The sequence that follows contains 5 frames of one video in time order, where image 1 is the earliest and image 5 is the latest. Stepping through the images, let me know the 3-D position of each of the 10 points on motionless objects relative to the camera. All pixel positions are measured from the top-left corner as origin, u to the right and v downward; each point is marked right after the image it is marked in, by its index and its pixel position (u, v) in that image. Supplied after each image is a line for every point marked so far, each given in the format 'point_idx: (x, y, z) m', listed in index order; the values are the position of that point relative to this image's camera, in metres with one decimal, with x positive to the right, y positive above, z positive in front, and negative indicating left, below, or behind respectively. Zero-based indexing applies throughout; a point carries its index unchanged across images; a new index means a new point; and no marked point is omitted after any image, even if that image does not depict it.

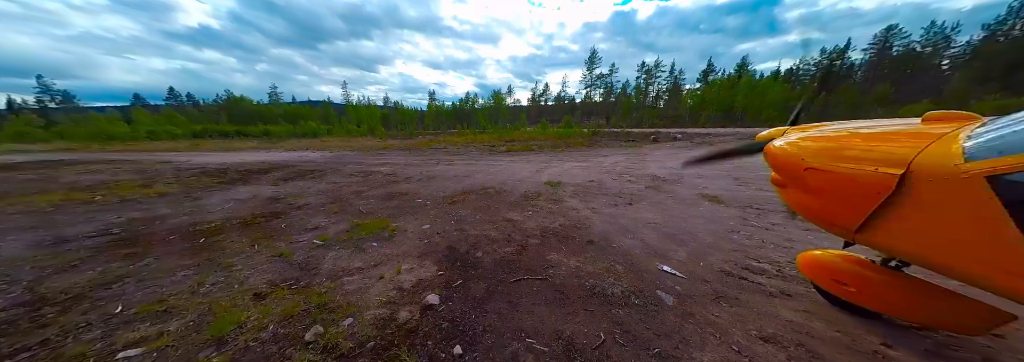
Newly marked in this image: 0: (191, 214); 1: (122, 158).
0: (-5.5, -0.6, +4.1) m
1: (-23.4, +1.4, +14.3) m
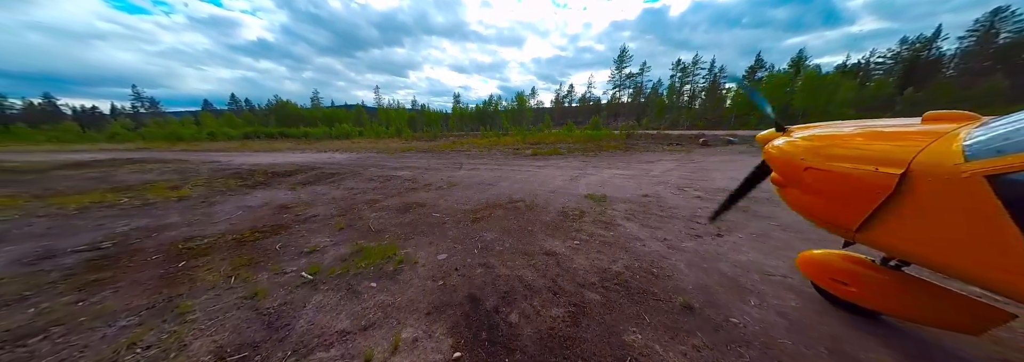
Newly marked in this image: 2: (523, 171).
0: (-5.0, -0.7, +3.7) m
1: (-21.9, +1.6, +15.6) m
2: (+0.3, +0.3, +7.0) m
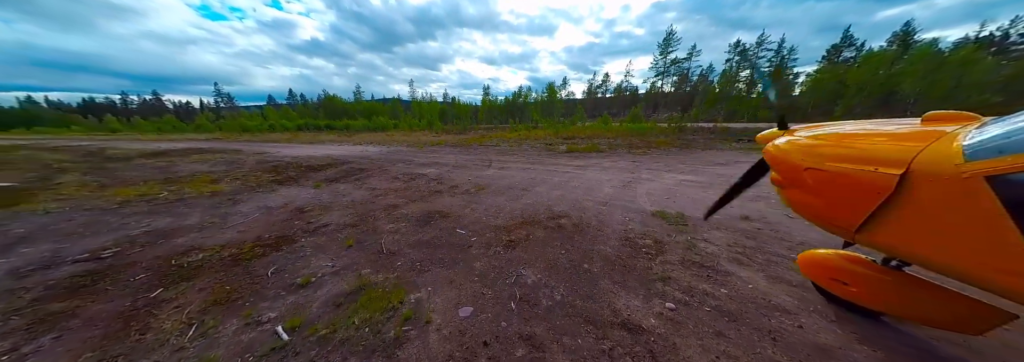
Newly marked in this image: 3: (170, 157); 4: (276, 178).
0: (-4.4, -0.7, +3.4) m
1: (-19.8, +2.4, +17.0) m
2: (+1.2, +0.2, +6.1) m
3: (-18.4, +1.3, +12.8) m
4: (-6.9, +0.1, +6.8) m
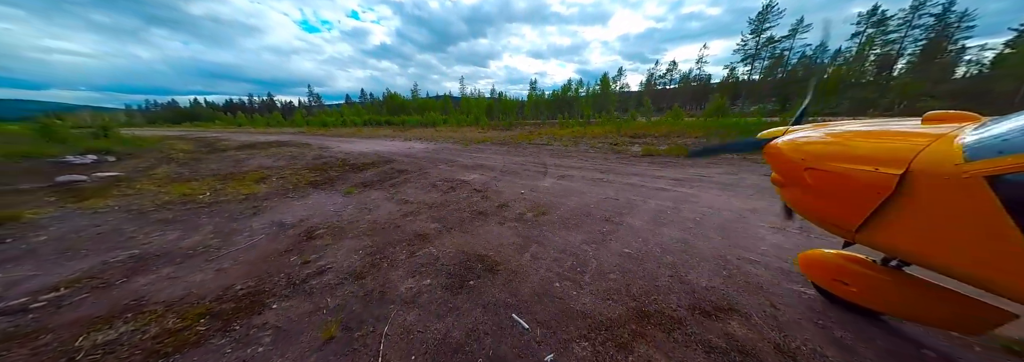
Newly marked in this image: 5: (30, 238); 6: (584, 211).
0: (-3.6, -0.9, +2.6) m
1: (-16.1, +3.1, +18.7) m
2: (+2.5, -0.2, +4.2) m
3: (-15.5, +1.9, +14.2) m
4: (-5.3, +0.1, +6.4) m
5: (-6.6, -0.8, +3.2) m
6: (+1.1, -0.4, +3.6) m
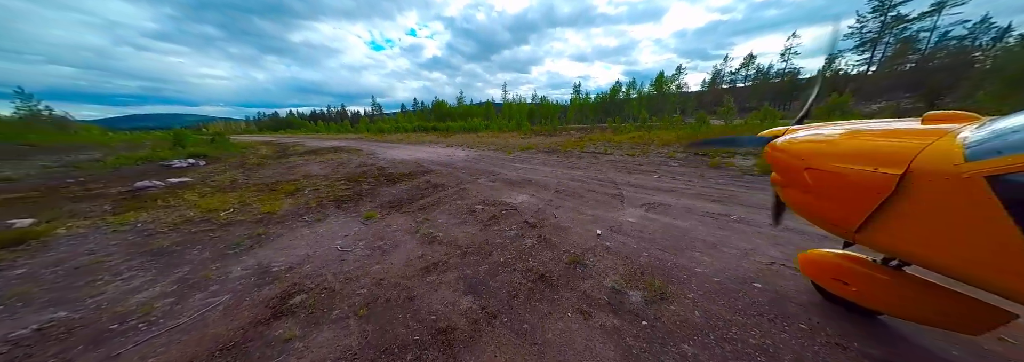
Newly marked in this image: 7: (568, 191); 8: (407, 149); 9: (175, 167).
0: (-2.9, -1.2, +1.7) m
1: (-12.6, +2.7, +19.6) m
2: (+3.4, -0.7, +2.2) m
3: (-12.8, +1.6, +15.1) m
4: (-4.0, -0.3, +5.7) m
5: (-5.8, -1.0, +2.7) m
6: (+1.8, -0.9, +1.8) m
7: (+1.2, -0.2, +5.0) m
8: (-7.7, +2.4, +17.2) m
9: (-16.5, +0.7, +11.5) m
